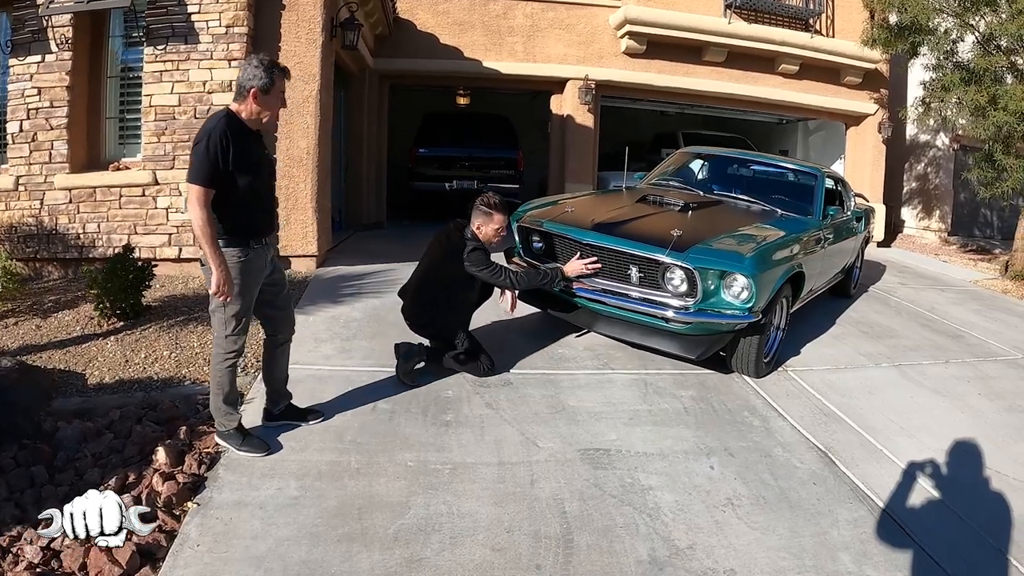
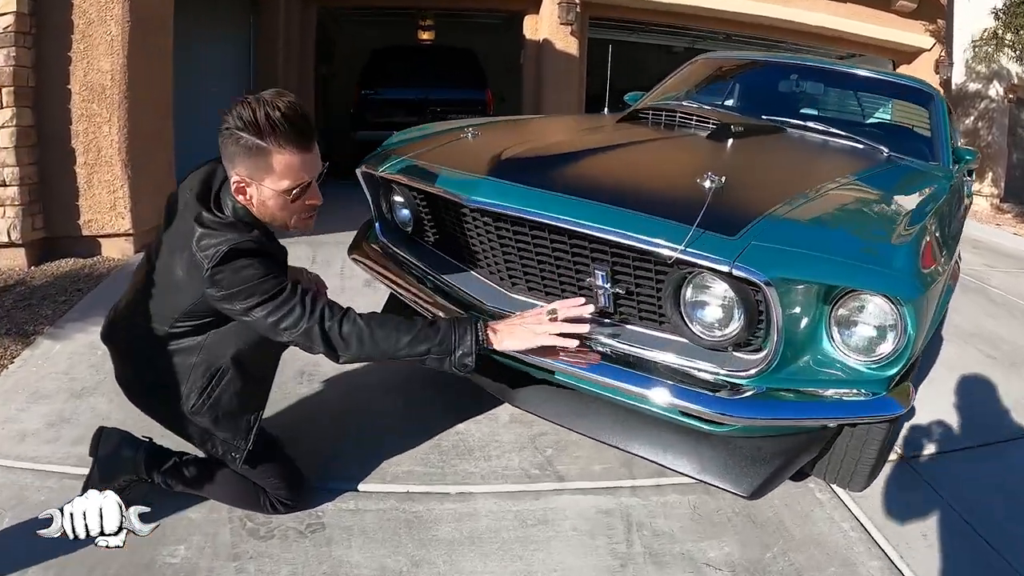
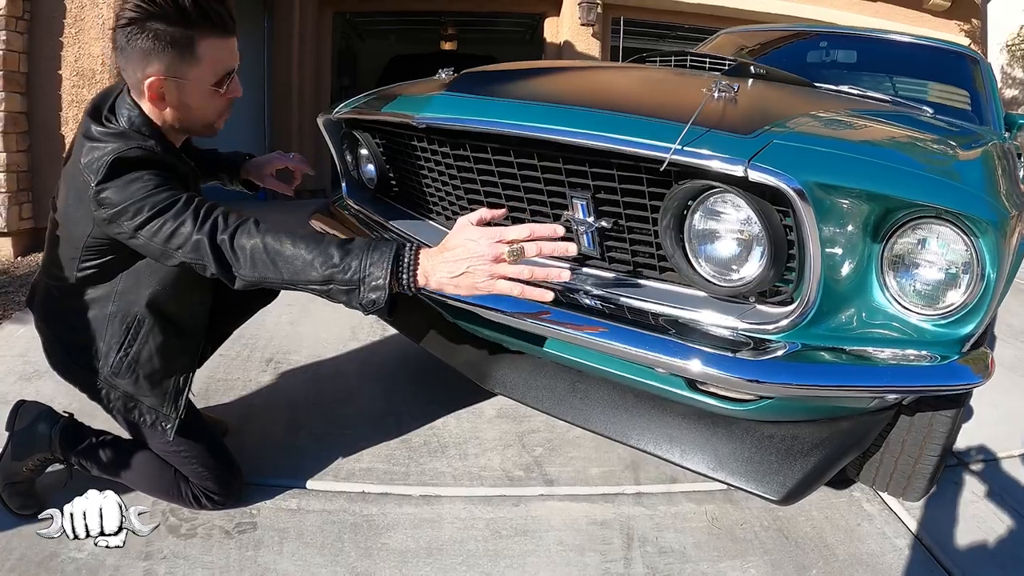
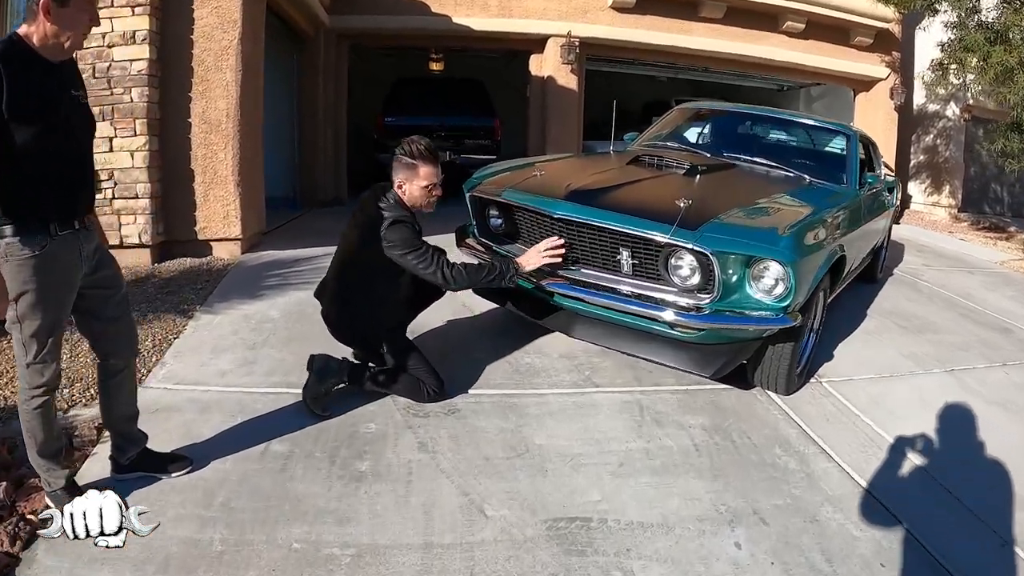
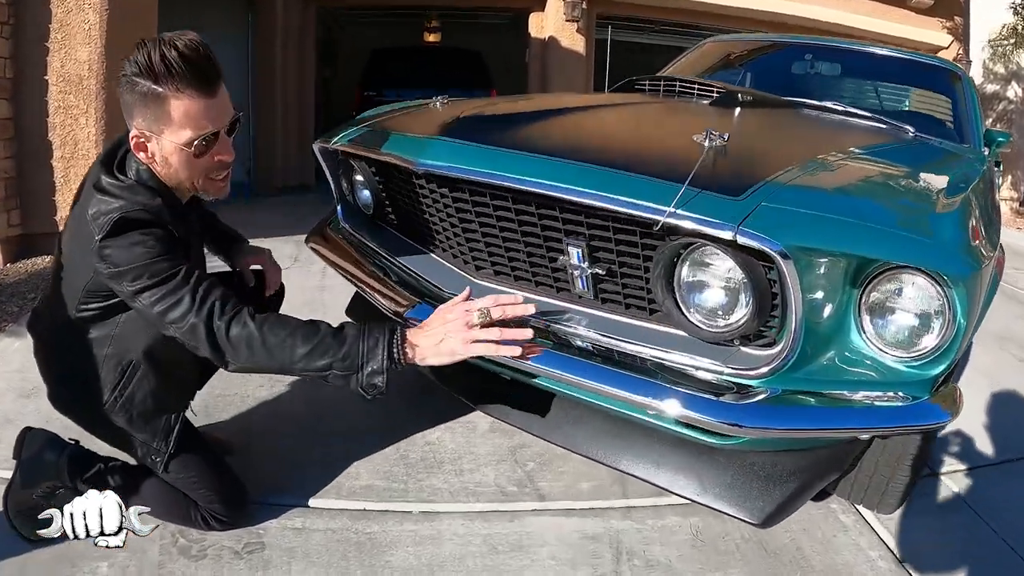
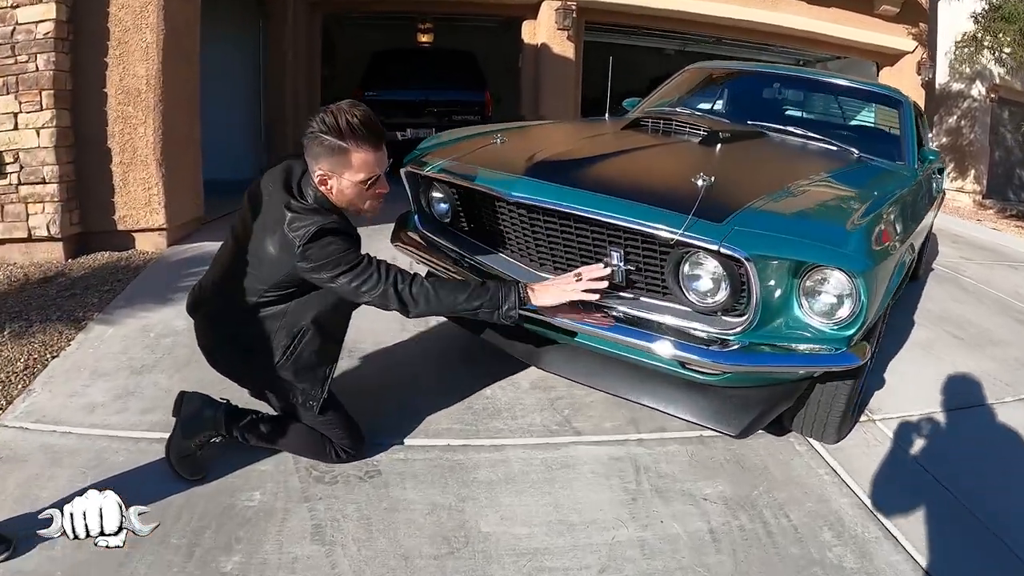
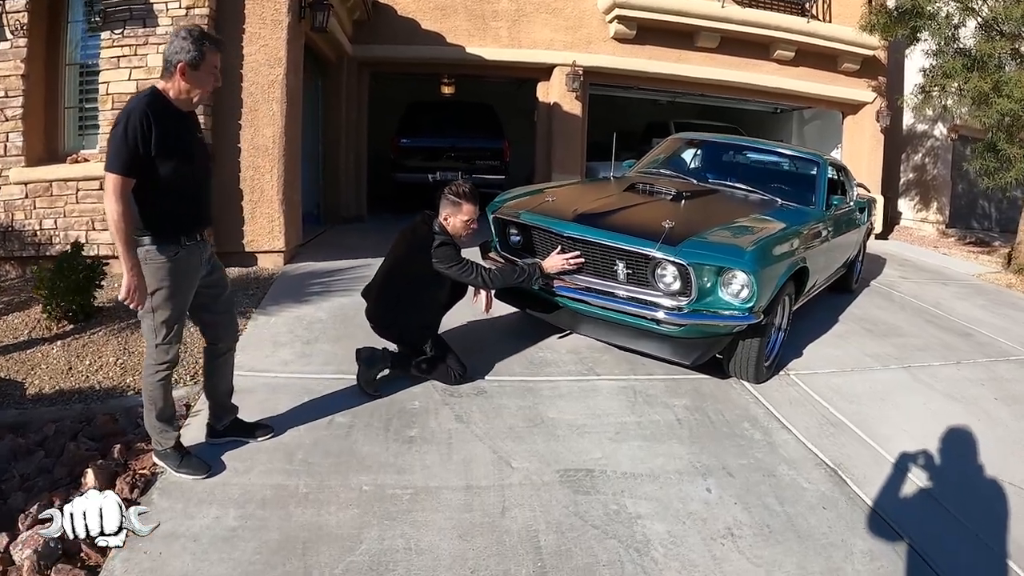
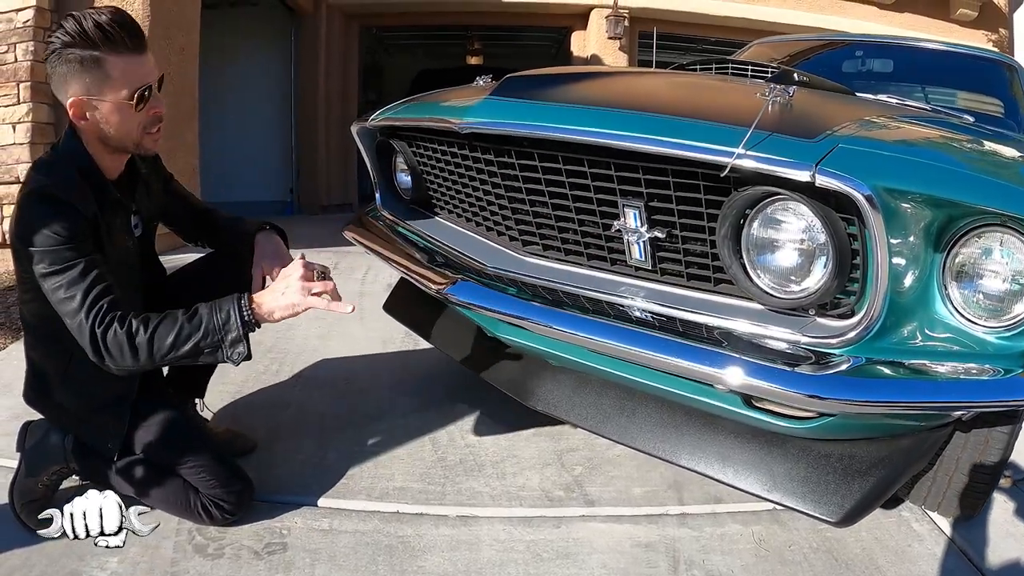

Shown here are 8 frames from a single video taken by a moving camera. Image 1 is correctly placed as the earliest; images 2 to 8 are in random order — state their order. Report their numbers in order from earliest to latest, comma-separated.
7, 4, 6, 2, 5, 3, 8
